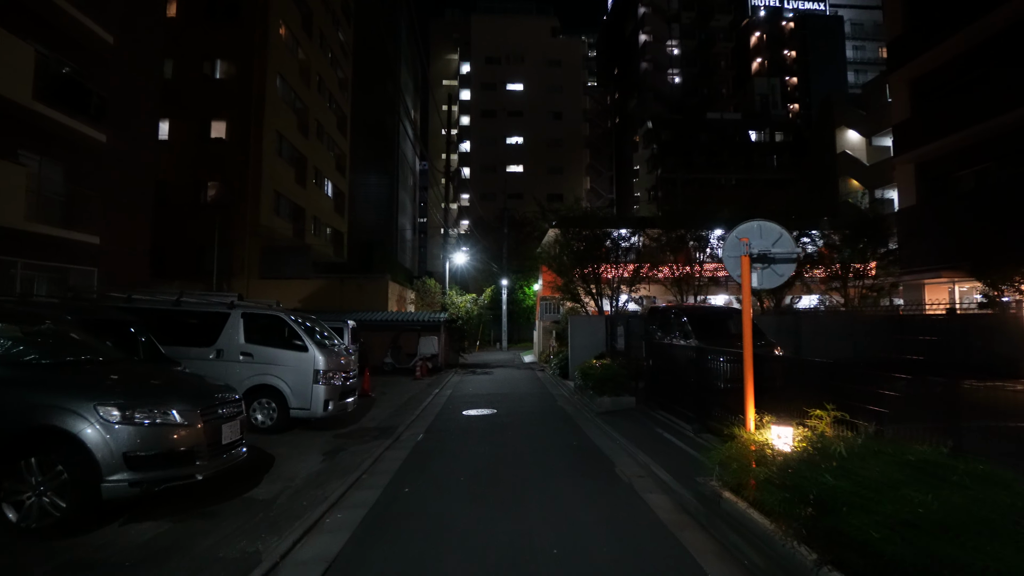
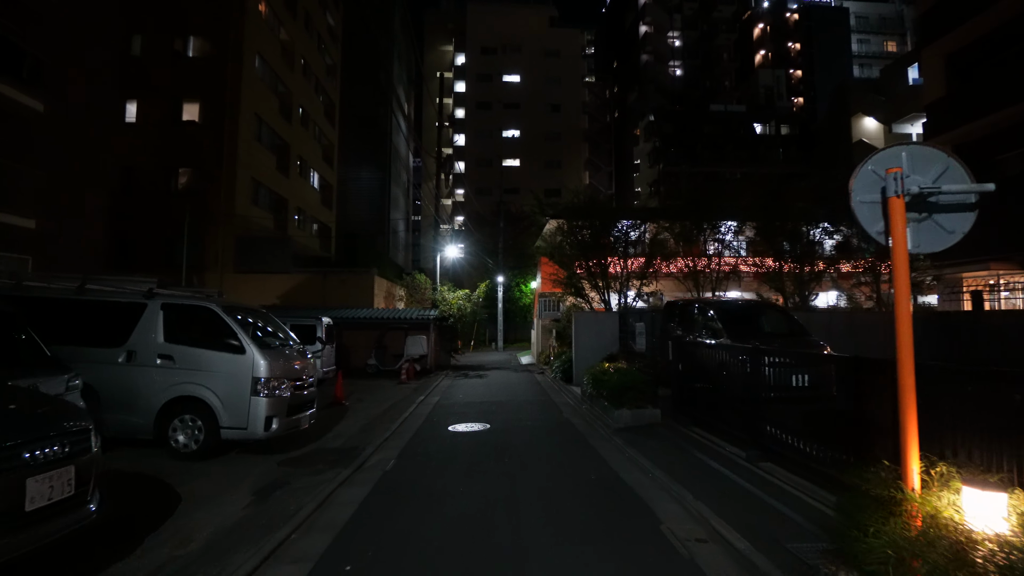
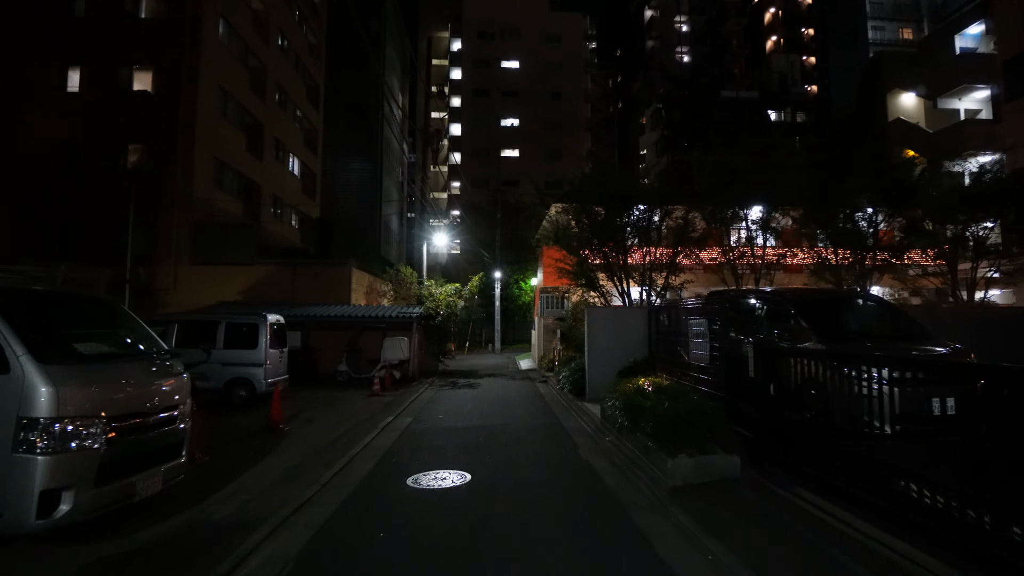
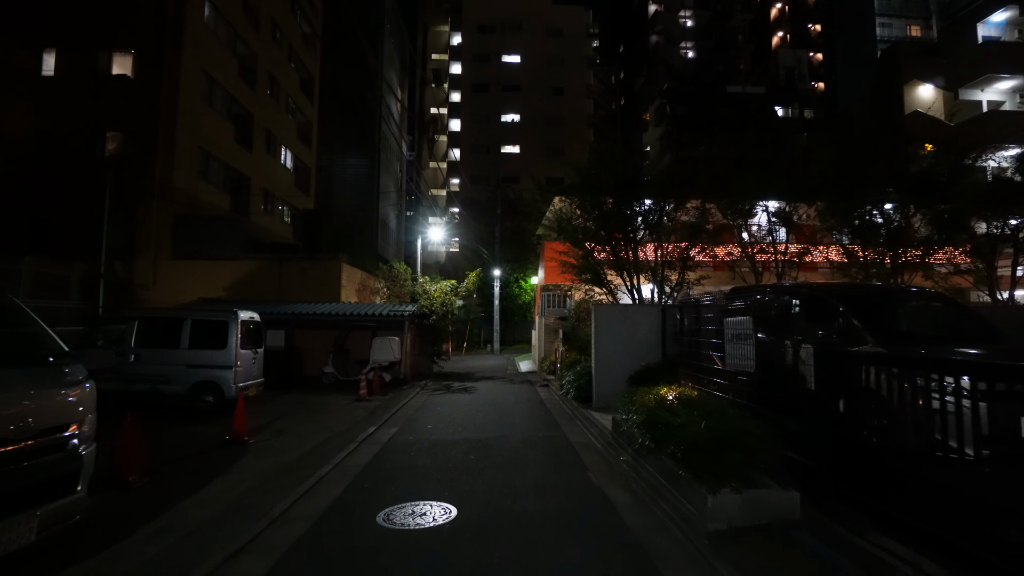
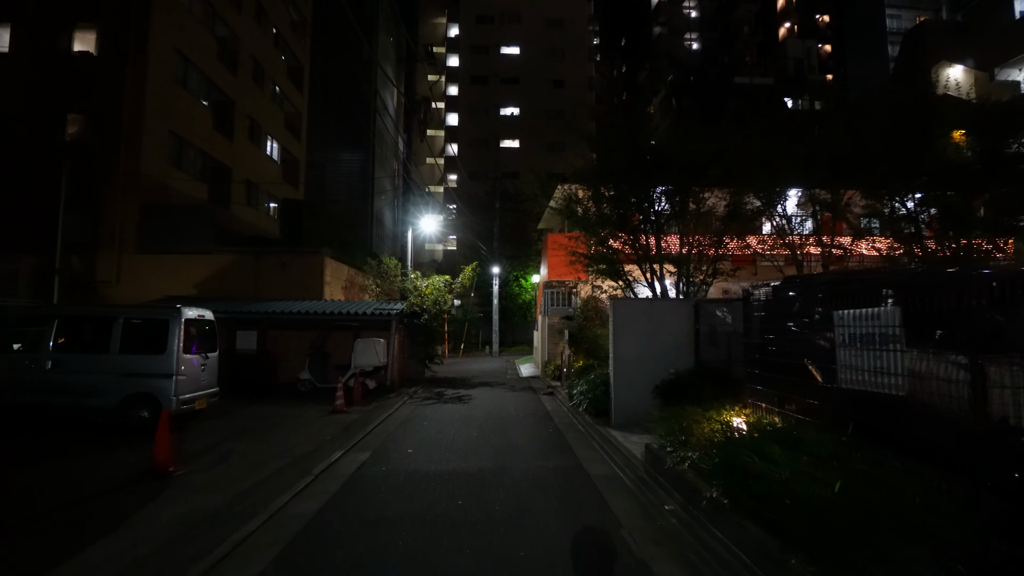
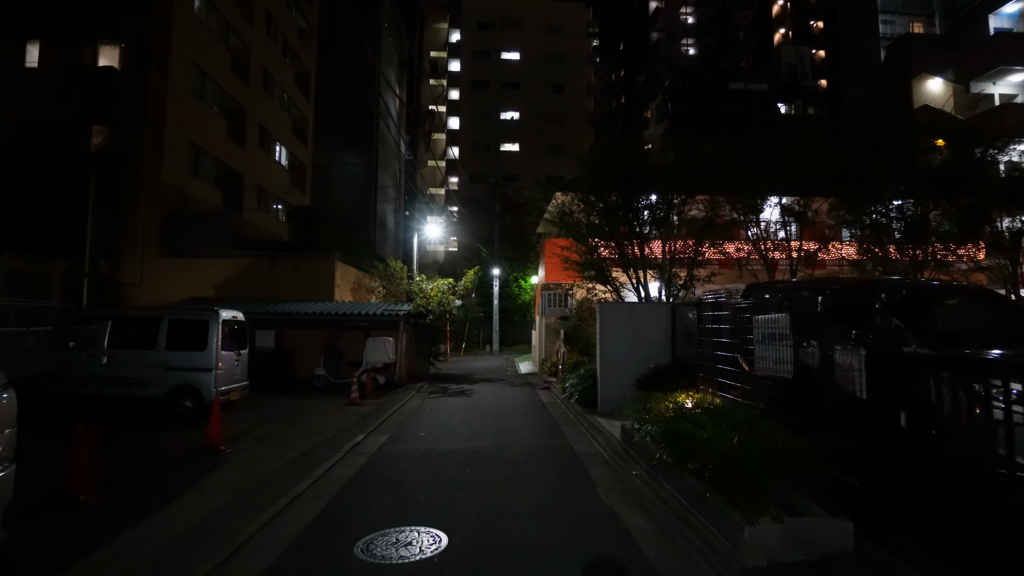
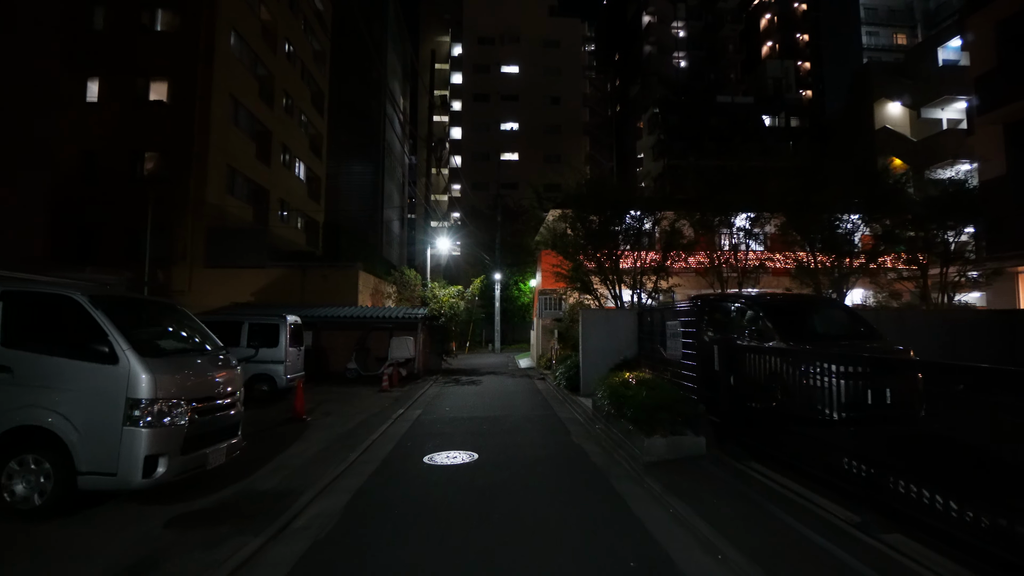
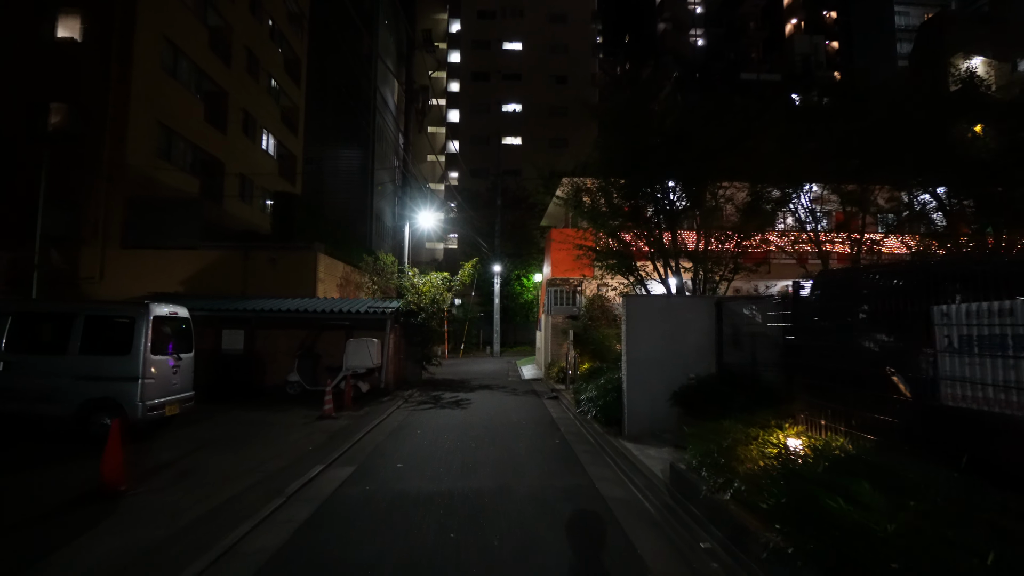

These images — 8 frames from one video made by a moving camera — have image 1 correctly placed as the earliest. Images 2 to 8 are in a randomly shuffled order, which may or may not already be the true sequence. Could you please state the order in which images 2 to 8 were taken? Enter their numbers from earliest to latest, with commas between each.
2, 7, 3, 4, 6, 5, 8
